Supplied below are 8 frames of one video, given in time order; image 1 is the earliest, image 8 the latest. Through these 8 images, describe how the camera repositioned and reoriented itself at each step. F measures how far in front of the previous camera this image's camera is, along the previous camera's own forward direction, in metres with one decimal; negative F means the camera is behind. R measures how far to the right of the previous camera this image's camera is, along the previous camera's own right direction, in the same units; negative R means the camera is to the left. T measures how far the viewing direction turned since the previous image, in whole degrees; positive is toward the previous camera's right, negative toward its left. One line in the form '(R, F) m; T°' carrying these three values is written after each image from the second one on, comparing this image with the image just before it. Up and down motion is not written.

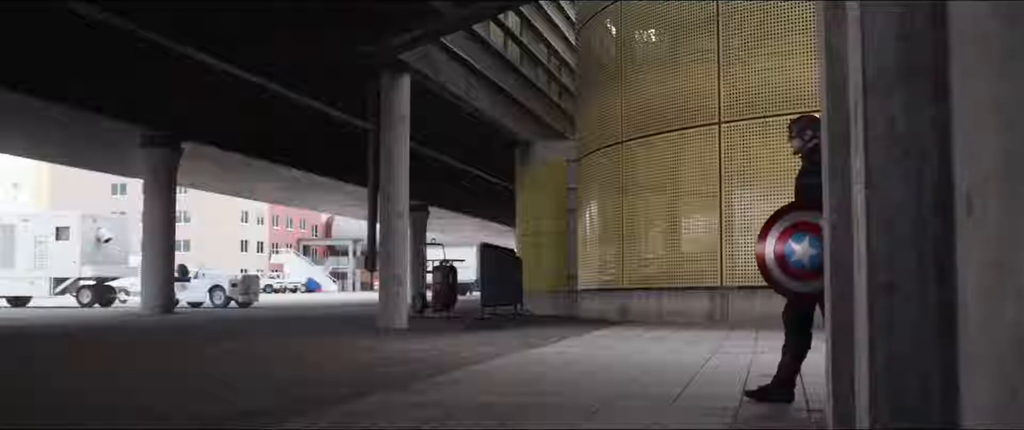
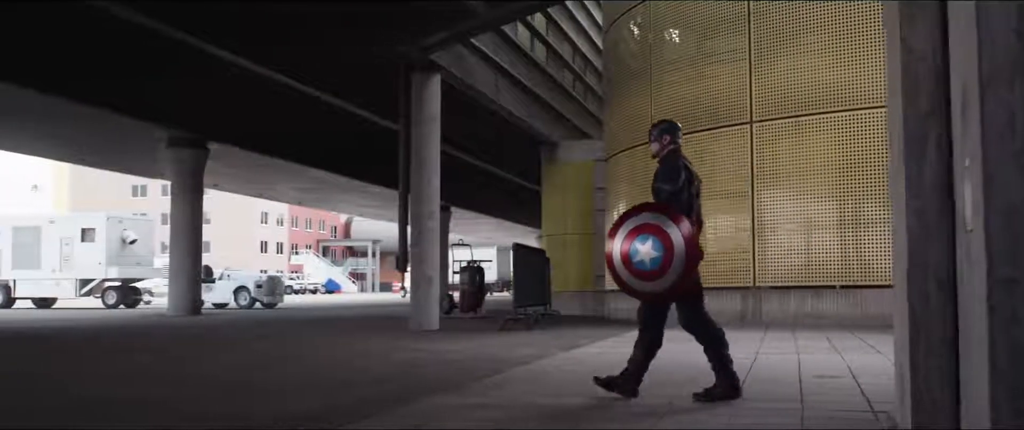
(-0.2, 0.0) m; -1°
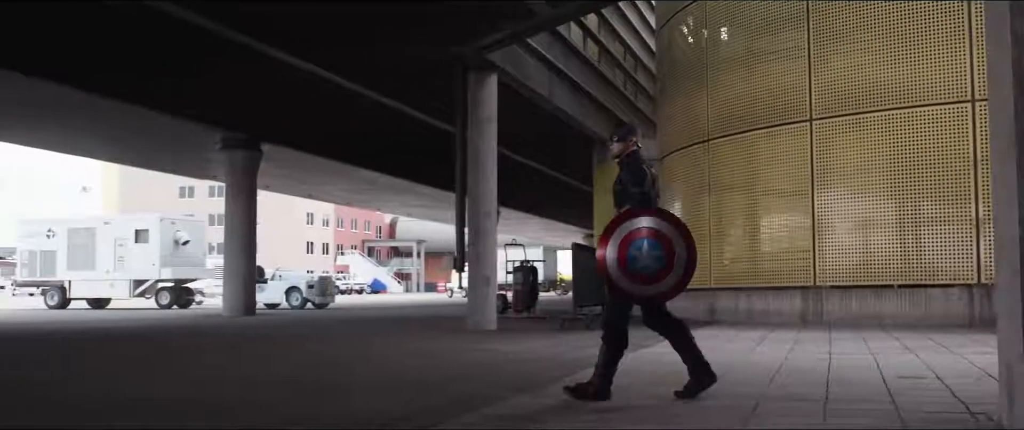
(-0.3, 0.0) m; -2°
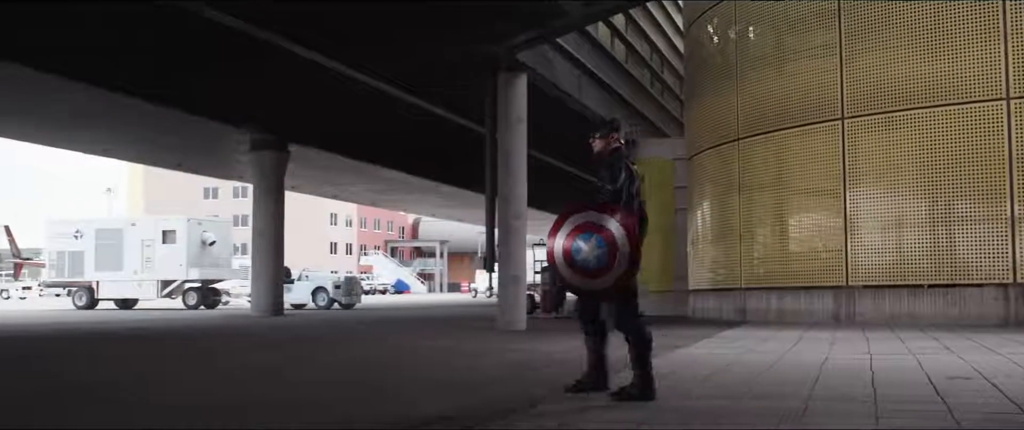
(-0.1, 0.0) m; -1°
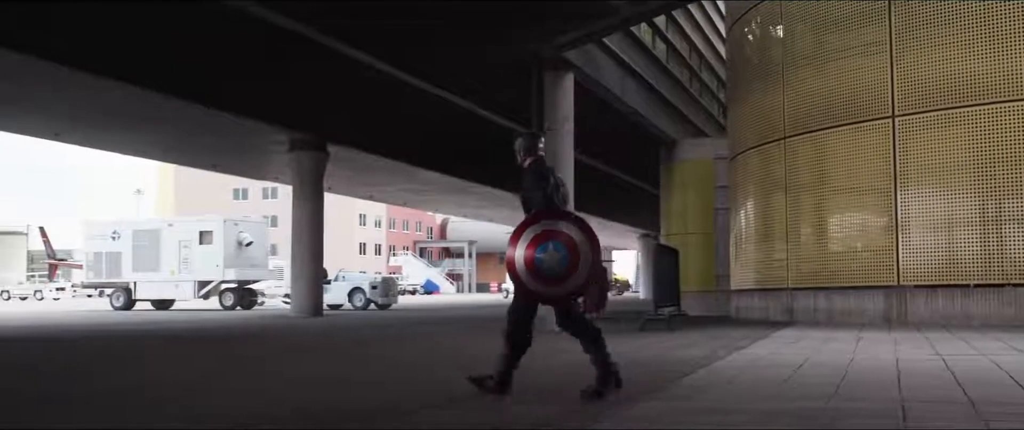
(-0.4, +0.1) m; -1°
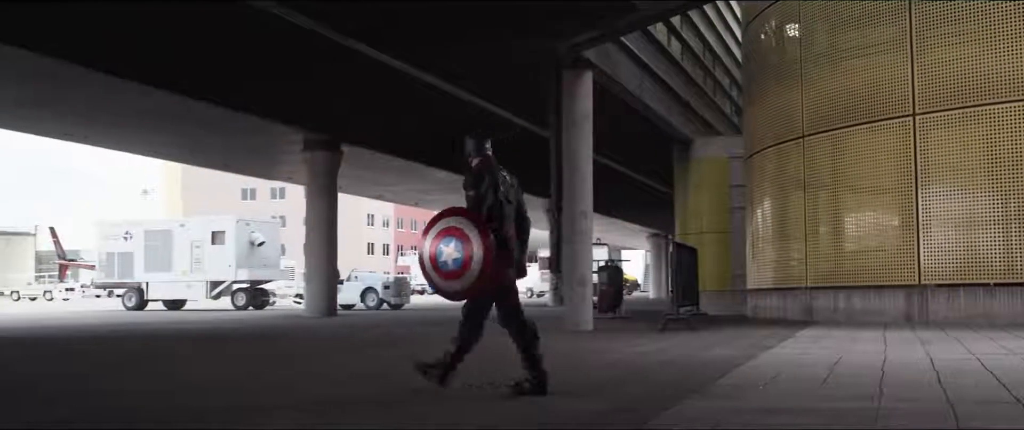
(-0.2, +0.1) m; 0°
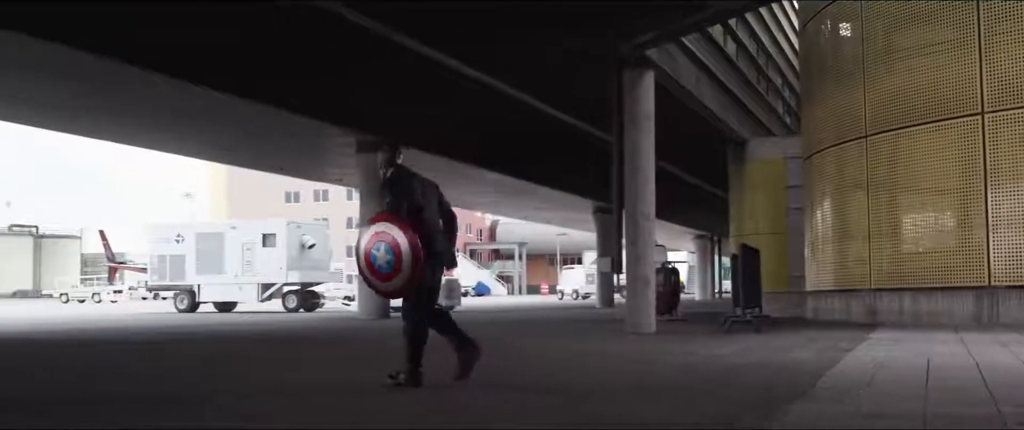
(-0.4, +0.1) m; -2°
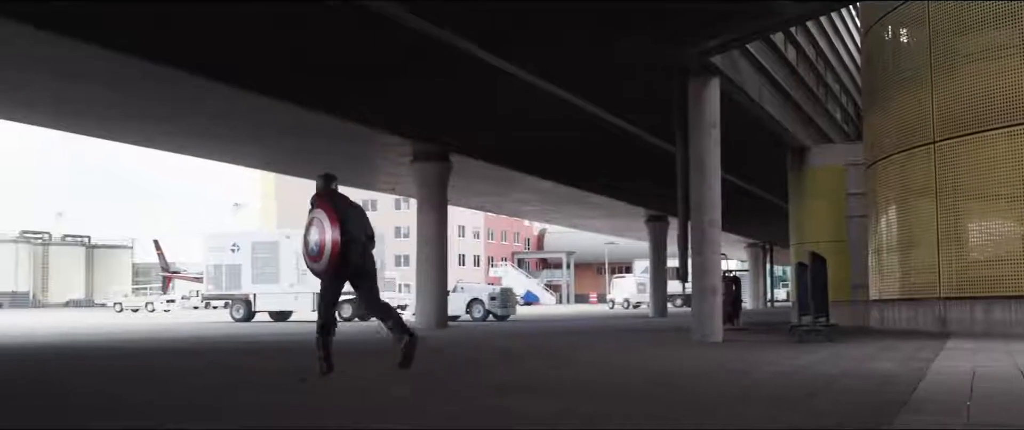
(-0.3, +0.1) m; -2°
